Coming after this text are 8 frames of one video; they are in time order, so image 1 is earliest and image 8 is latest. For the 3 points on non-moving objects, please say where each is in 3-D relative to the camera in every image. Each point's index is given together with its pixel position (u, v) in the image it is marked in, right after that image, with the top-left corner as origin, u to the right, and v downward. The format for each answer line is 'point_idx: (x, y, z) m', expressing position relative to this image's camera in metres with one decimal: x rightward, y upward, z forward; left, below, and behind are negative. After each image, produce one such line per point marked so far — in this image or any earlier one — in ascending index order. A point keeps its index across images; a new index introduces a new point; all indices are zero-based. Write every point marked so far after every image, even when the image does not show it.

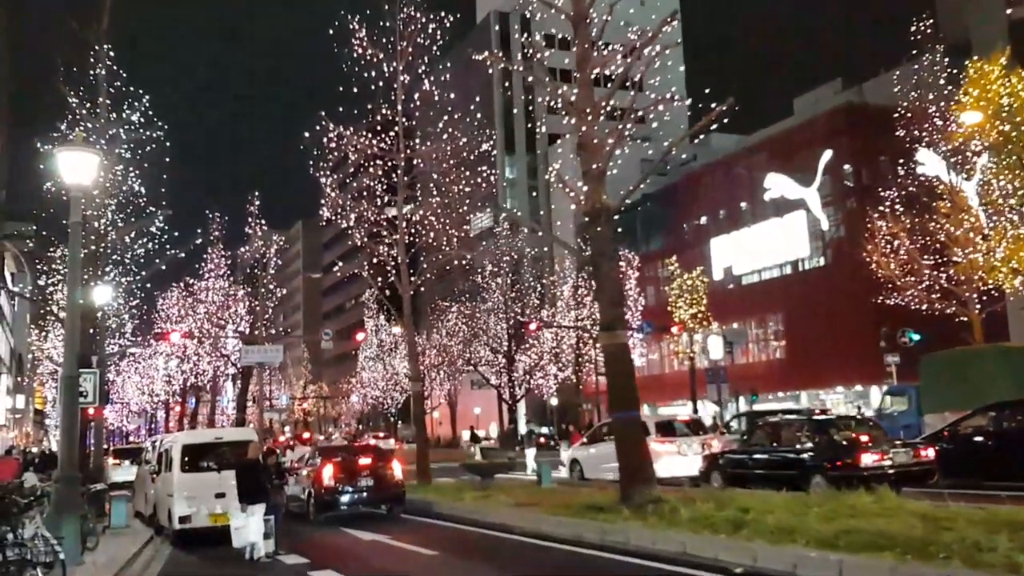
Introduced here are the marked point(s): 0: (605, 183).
0: (+1.7, +2.0, +17.3) m
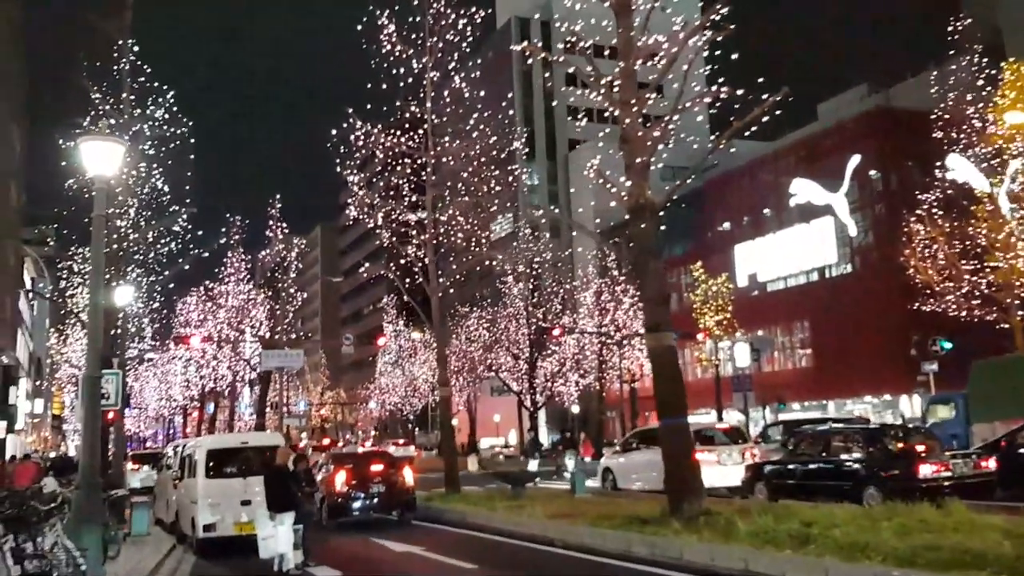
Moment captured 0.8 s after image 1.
0: (+2.5, +2.0, +16.5) m
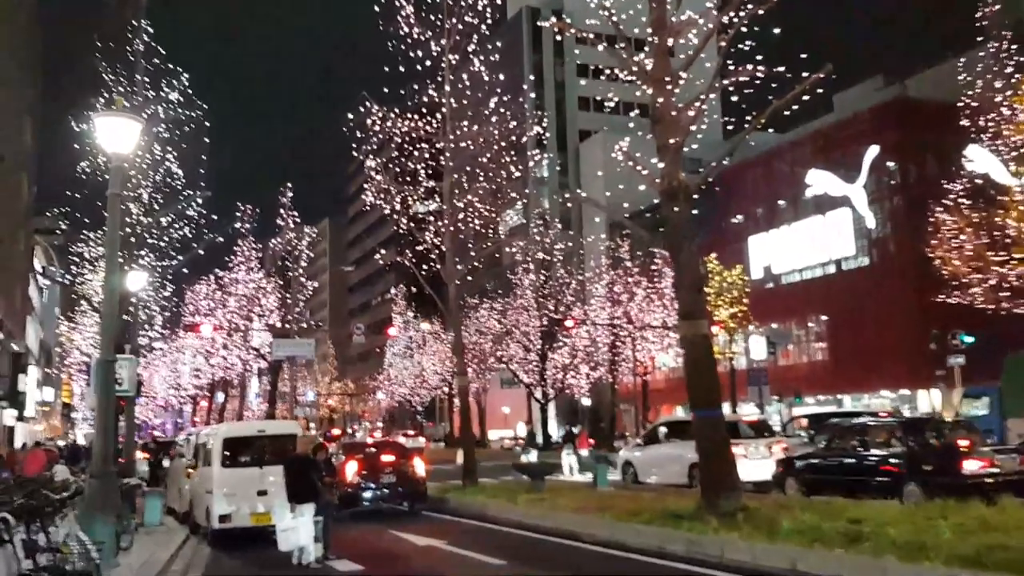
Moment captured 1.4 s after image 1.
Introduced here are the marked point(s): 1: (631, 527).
0: (+3.0, +2.2, +15.8) m
1: (+1.9, -3.8, +14.6) m
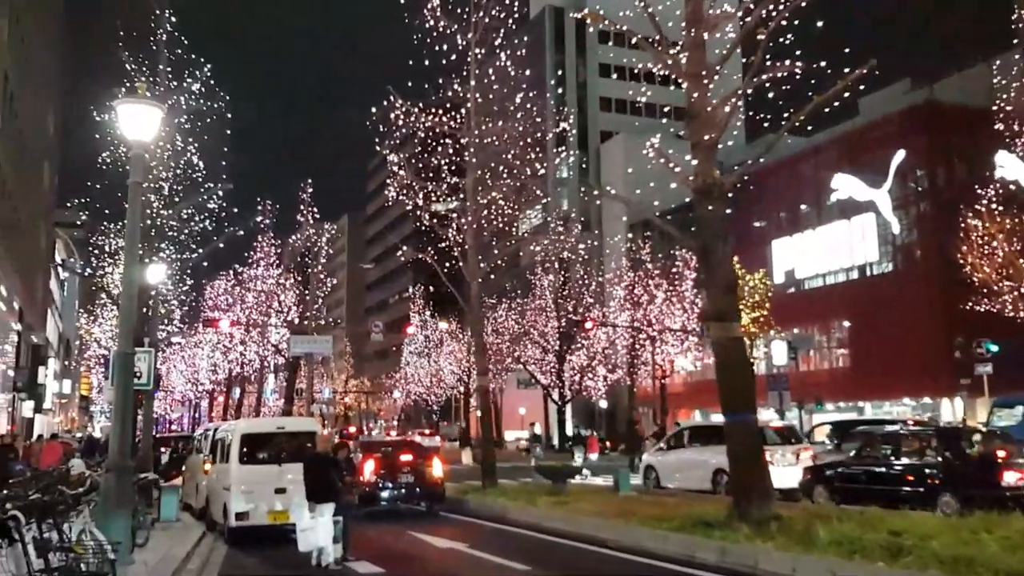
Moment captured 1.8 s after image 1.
0: (+3.5, +2.2, +15.4) m
1: (+2.3, -3.8, +14.2) m
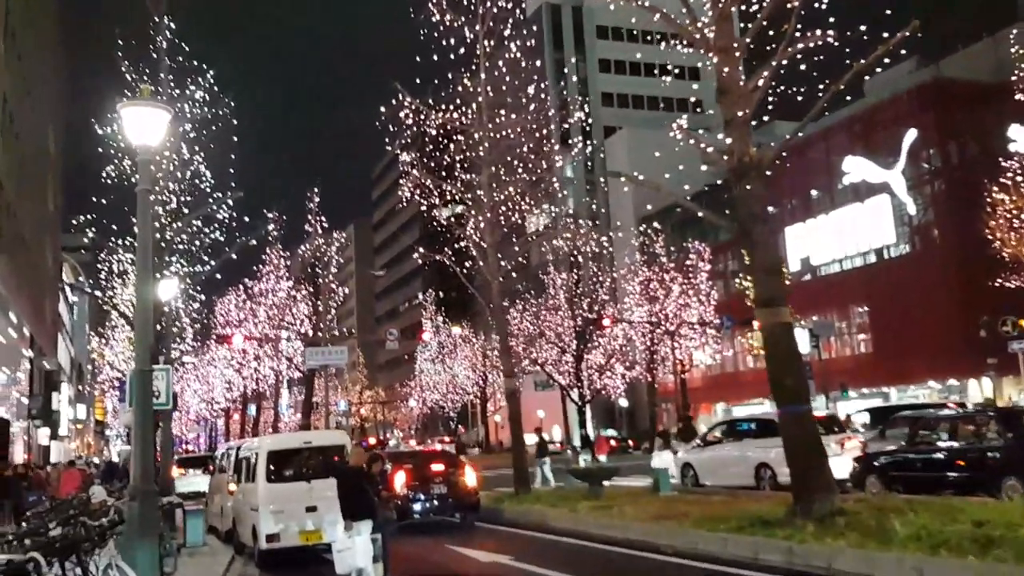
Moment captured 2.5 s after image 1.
0: (+3.9, +2.4, +14.6) m
1: (+3.0, -3.6, +13.4) m
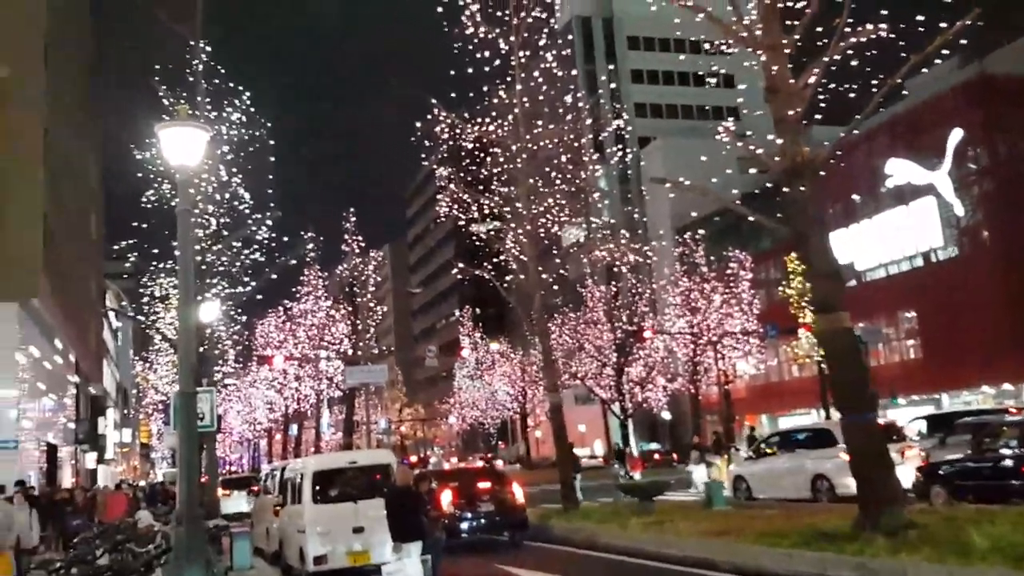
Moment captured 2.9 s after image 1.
0: (+4.5, +2.4, +14.1) m
1: (+3.7, -3.7, +12.8) m
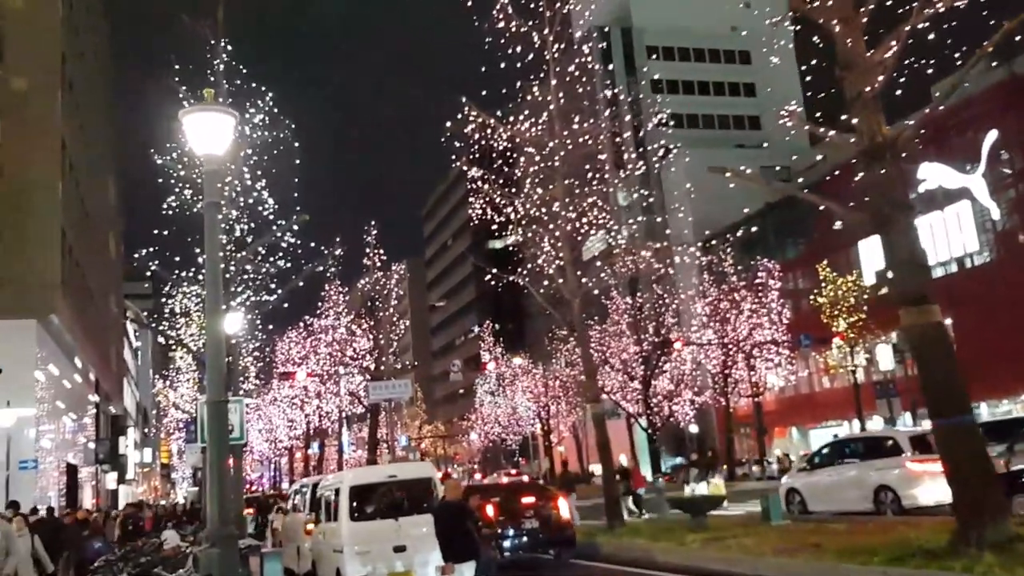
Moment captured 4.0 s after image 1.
0: (+5.2, +2.5, +13.0) m
1: (+4.5, -3.6, +11.6) m
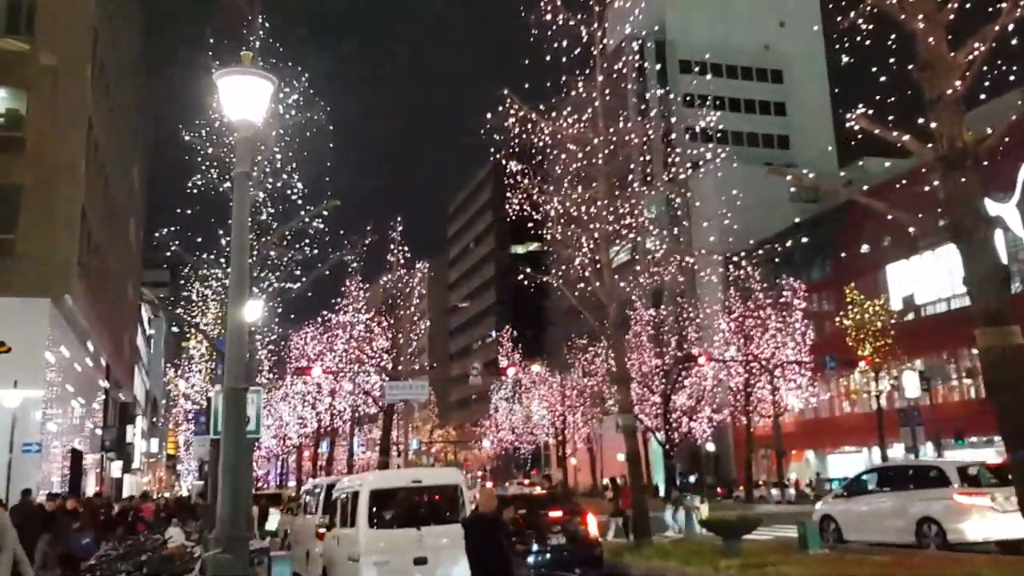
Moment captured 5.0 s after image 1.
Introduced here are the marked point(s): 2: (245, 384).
0: (+5.9, +2.2, +12.0) m
1: (+4.9, -3.7, +10.6) m
2: (-3.1, -1.1, +10.5) m
